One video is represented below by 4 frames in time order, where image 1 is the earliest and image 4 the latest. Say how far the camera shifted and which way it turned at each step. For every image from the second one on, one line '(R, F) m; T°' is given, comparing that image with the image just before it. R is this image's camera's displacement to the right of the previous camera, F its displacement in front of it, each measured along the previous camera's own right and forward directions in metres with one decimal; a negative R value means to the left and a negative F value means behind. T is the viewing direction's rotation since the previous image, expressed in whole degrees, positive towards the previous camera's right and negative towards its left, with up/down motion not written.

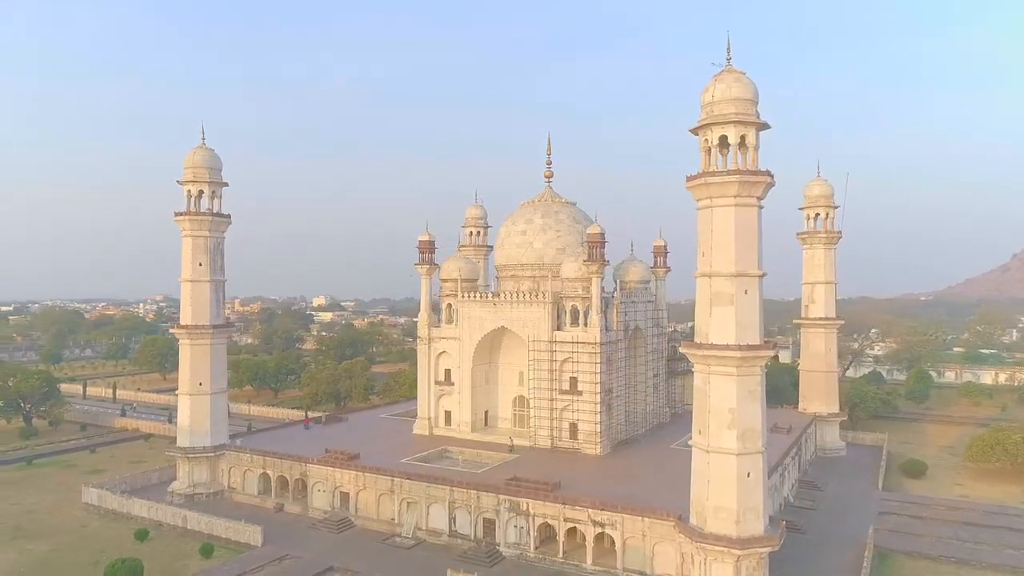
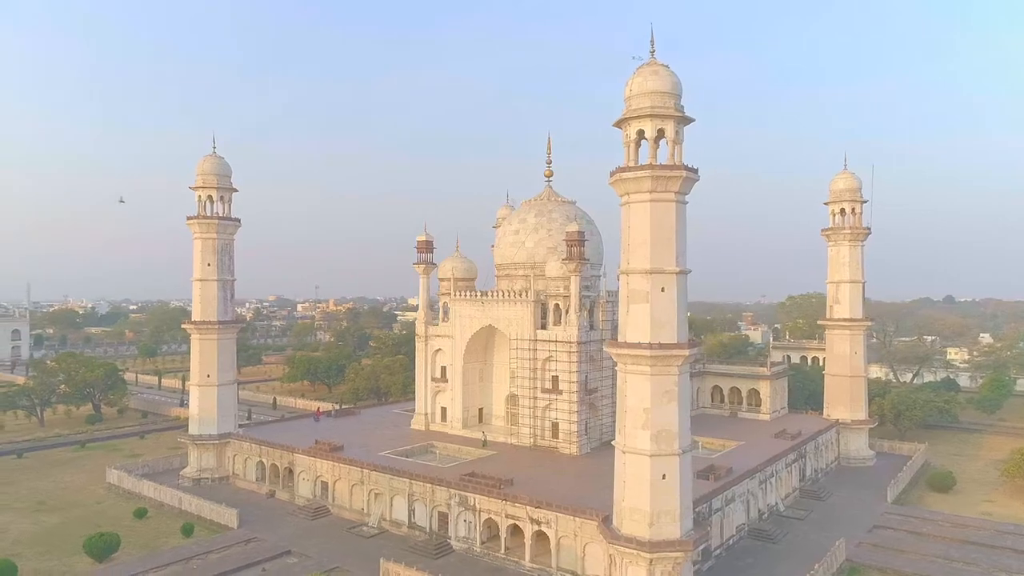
(+4.5, +0.1) m; -8°
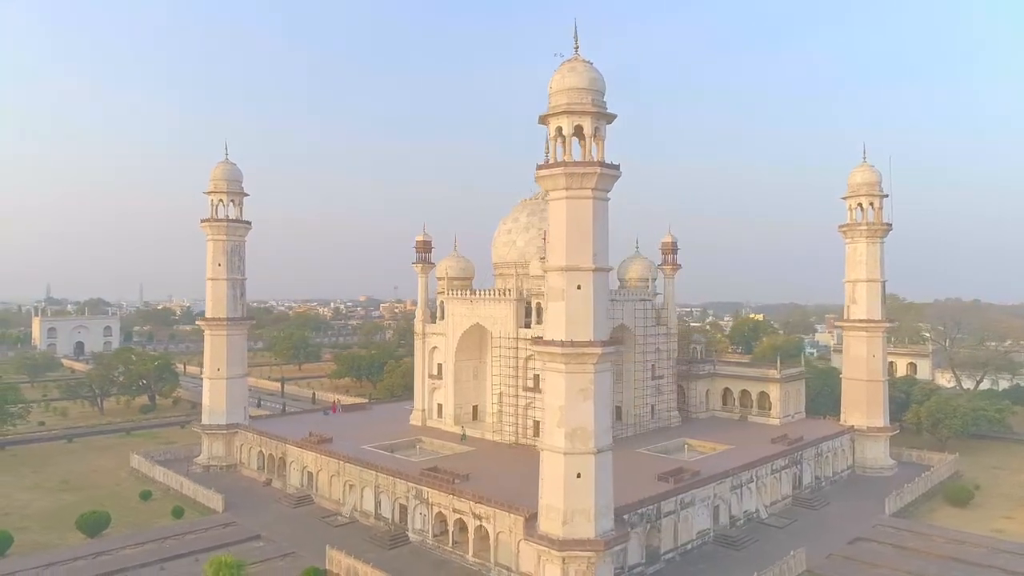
(+4.1, 0.0) m; -7°
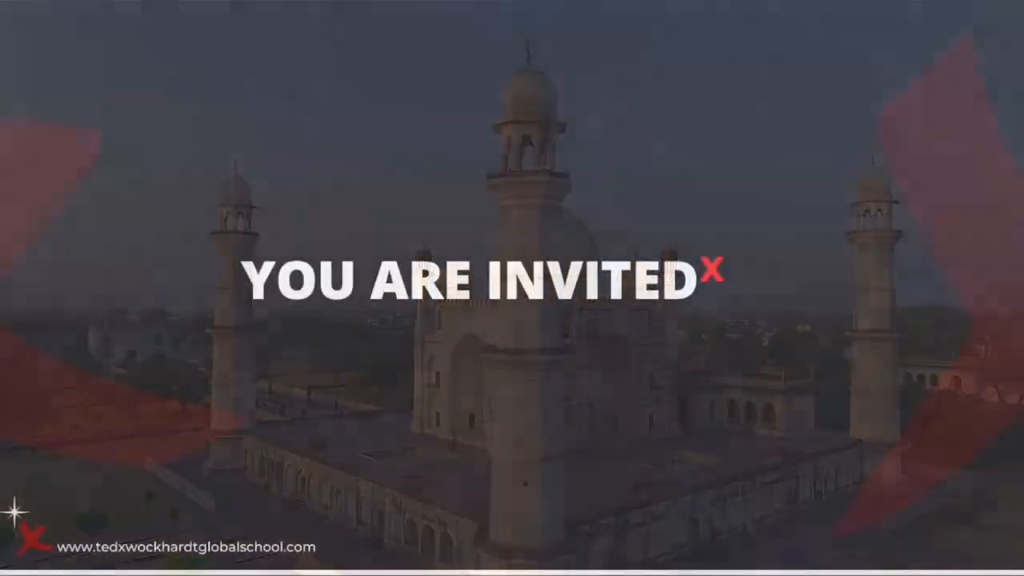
(+2.5, -0.1) m; -4°
